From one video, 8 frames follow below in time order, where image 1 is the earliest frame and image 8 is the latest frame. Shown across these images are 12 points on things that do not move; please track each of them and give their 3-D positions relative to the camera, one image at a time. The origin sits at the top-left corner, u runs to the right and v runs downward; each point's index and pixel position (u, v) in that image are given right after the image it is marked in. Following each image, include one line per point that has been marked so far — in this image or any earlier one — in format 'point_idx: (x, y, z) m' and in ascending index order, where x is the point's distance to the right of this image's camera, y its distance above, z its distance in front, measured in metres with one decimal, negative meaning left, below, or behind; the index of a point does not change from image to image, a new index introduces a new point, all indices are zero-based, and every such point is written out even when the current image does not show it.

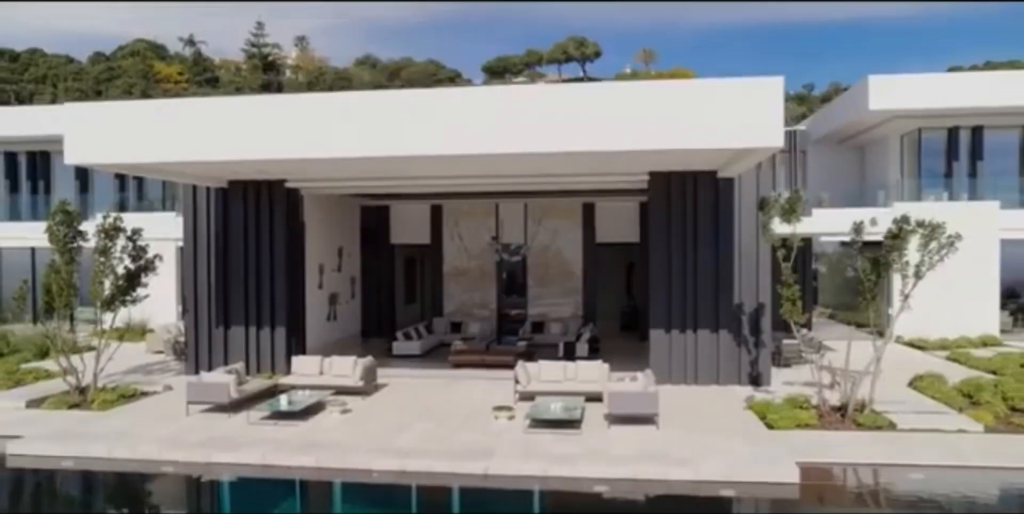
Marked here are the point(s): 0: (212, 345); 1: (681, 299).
0: (-5.1, -1.5, +12.6) m
1: (+2.6, -0.7, +11.3) m
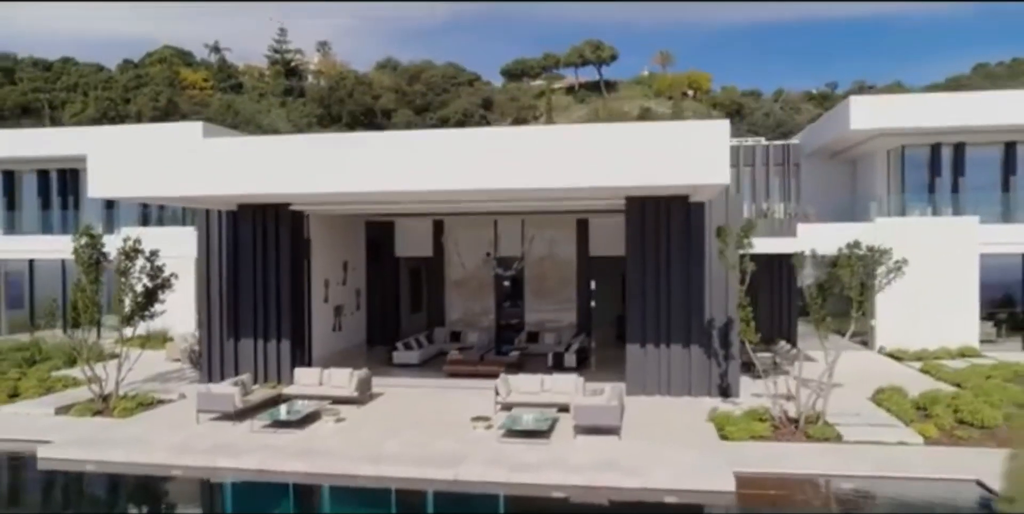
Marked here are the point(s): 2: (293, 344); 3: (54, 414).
0: (-5.3, -1.9, +13.7) m
1: (+2.4, -1.0, +12.1) m
2: (-4.1, -1.6, +13.7) m
3: (-7.4, -2.6, +12.0) m
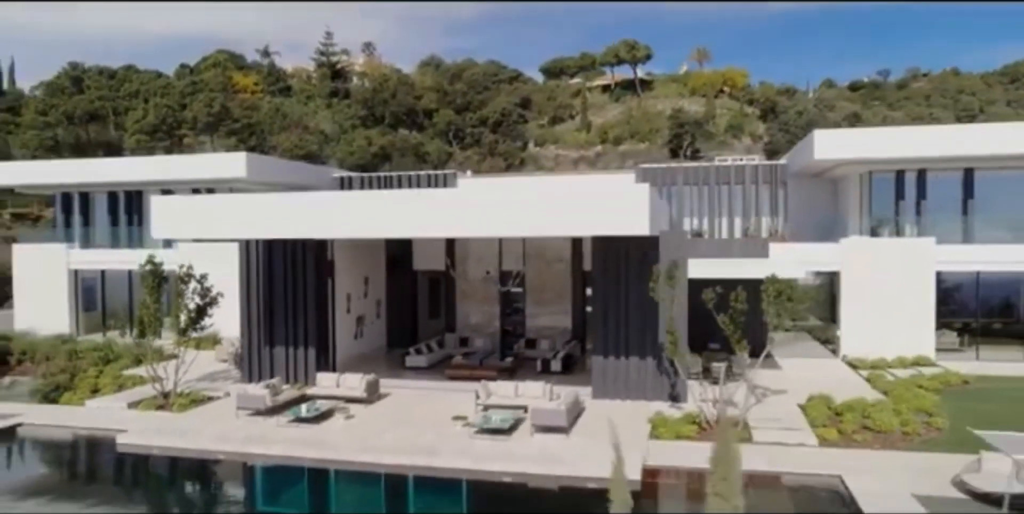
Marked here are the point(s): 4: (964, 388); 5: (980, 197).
0: (-5.6, -2.3, +16.4) m
1: (+2.0, -1.5, +14.3) m
2: (-4.3, -2.1, +16.3) m
3: (-7.8, -3.0, +14.9) m
4: (+9.6, -2.8, +15.7) m
5: (+12.0, +1.6, +18.8) m
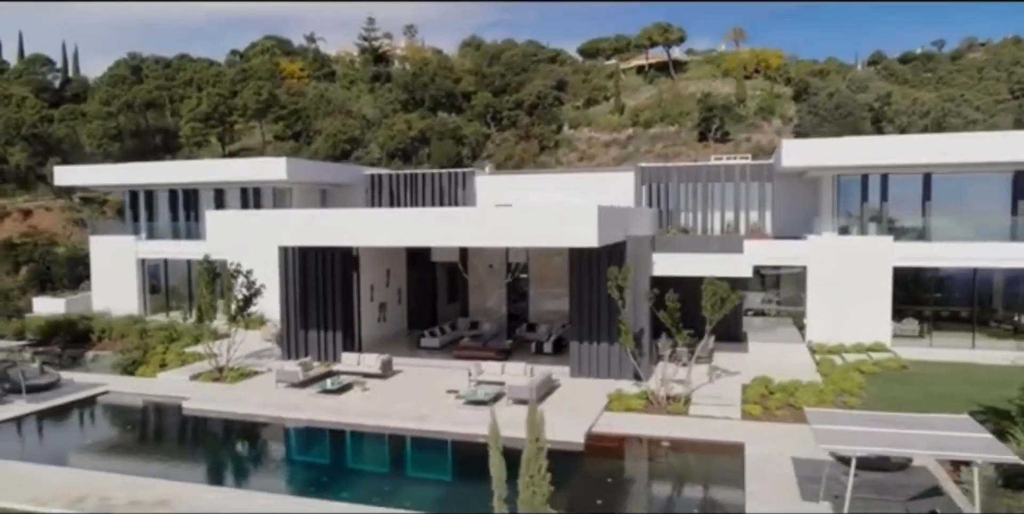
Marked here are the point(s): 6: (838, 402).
0: (-5.7, -2.2, +19.5) m
1: (+1.8, -1.5, +16.9) m
2: (-4.4, -2.0, +19.3) m
3: (-8.0, -3.0, +18.2) m
4: (+9.5, -2.8, +17.9) m
5: (+12.0, +1.7, +20.7) m
6: (+6.7, -3.0, +15.1) m
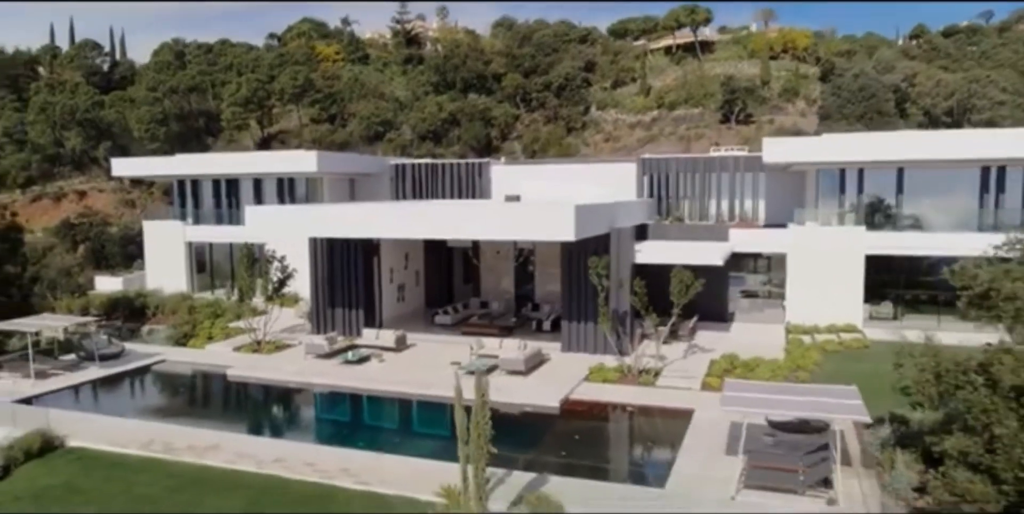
0: (-5.6, -1.9, +22.2) m
1: (+1.7, -1.3, +19.2) m
2: (-4.4, -1.7, +21.9) m
3: (-8.0, -2.7, +21.0) m
4: (+9.4, -2.5, +19.9) m
5: (+12.1, +2.0, +22.4) m
6: (+6.5, -2.8, +17.2) m
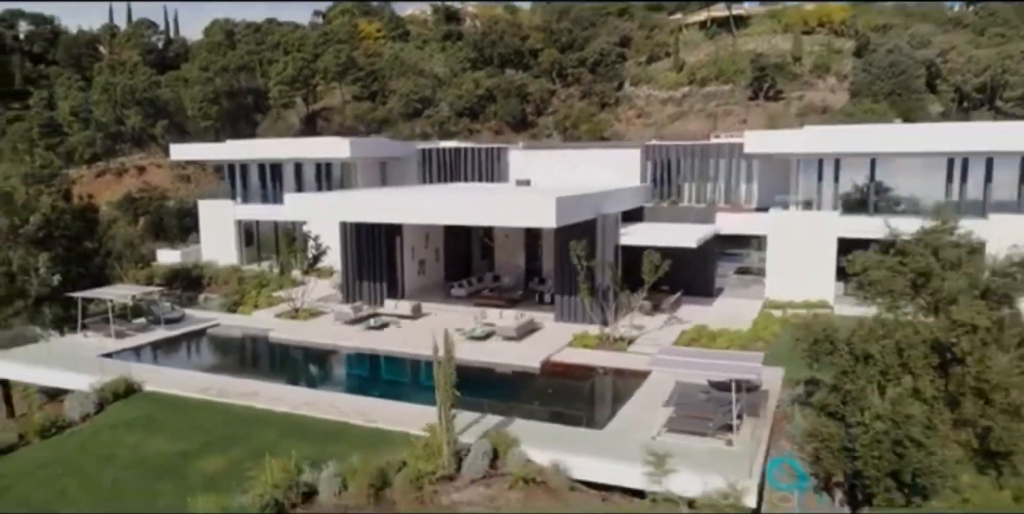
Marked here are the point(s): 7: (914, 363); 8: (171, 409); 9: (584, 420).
0: (-5.4, -1.1, +25.4) m
1: (+1.7, -0.7, +22.0) m
2: (-4.2, -1.0, +25.1) m
3: (-7.9, -2.0, +24.4) m
4: (+9.4, -2.0, +22.3) m
5: (+12.3, +2.6, +24.4) m
6: (+6.3, -2.4, +19.7) m
7: (+6.3, -1.7, +11.7) m
8: (-7.2, -3.2, +15.5) m
9: (+1.5, -3.3, +14.9) m
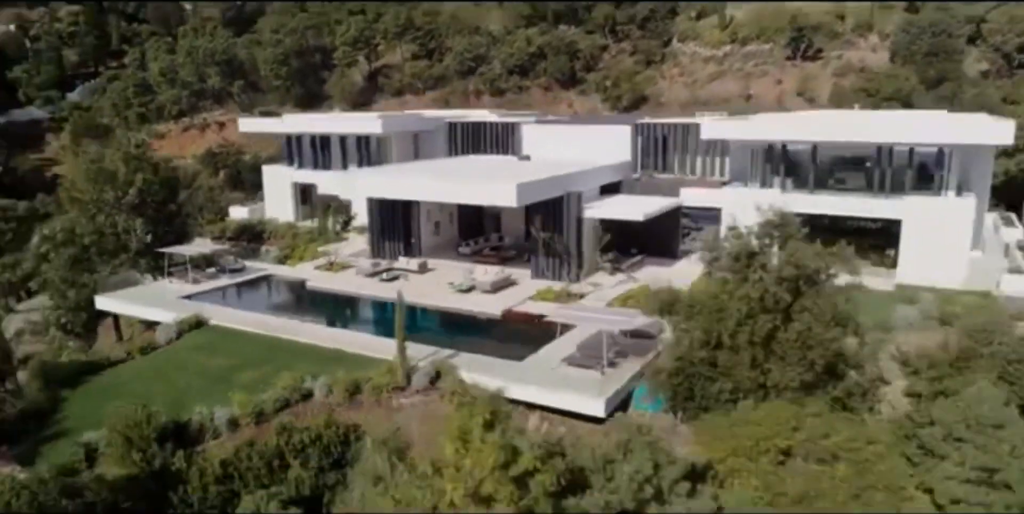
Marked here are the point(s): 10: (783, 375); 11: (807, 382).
0: (-5.7, +0.4, +31.3) m
1: (+1.1, +0.4, +27.2) m
2: (-4.5, +0.5, +30.9) m
3: (-8.2, -0.5, +30.6) m
4: (+8.8, -1.1, +26.8) m
5: (+11.9, +3.6, +28.3) m
6: (+5.5, -1.5, +24.6) m
7: (+4.6, -1.5, +16.6) m
8: (-8.5, -2.4, +21.9) m
9: (+0.1, -2.7, +20.4) m
10: (+5.9, -2.6, +15.9) m
11: (+6.4, -2.7, +16.0) m
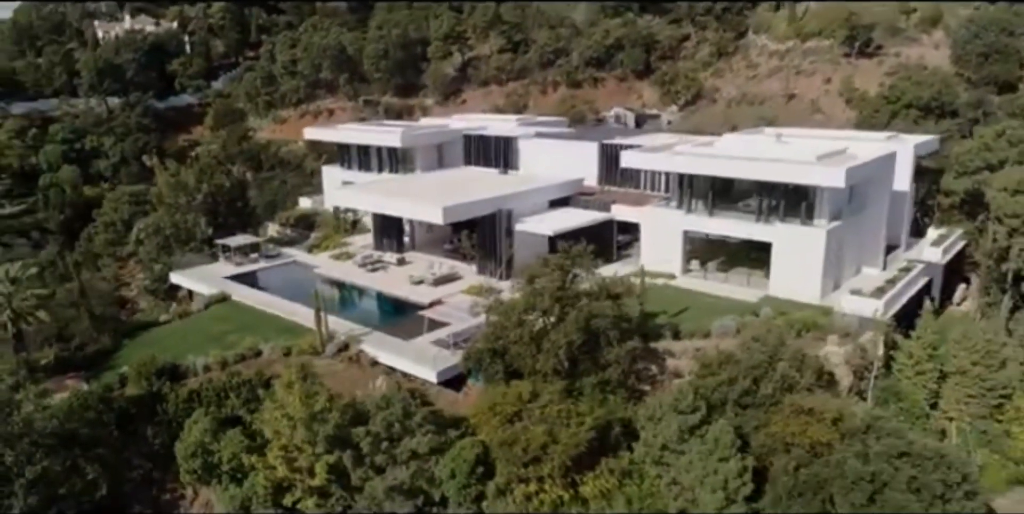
0: (-7.3, +0.8, +40.4) m
1: (-1.4, +0.3, +35.1) m
2: (-6.2, +0.8, +39.7) m
3: (-9.9, 0.0, +40.2) m
4: (+6.0, -1.6, +33.3) m
5: (+9.5, +3.1, +33.9) m
6: (+2.3, -1.9, +31.8) m
7: (-0.1, -2.2, +24.1) m
8: (-11.9, -2.3, +31.8) m
9: (-3.8, -3.0, +28.7) m
10: (+1.0, -3.4, +23.3) m
11: (+1.5, -3.6, +23.2) m
